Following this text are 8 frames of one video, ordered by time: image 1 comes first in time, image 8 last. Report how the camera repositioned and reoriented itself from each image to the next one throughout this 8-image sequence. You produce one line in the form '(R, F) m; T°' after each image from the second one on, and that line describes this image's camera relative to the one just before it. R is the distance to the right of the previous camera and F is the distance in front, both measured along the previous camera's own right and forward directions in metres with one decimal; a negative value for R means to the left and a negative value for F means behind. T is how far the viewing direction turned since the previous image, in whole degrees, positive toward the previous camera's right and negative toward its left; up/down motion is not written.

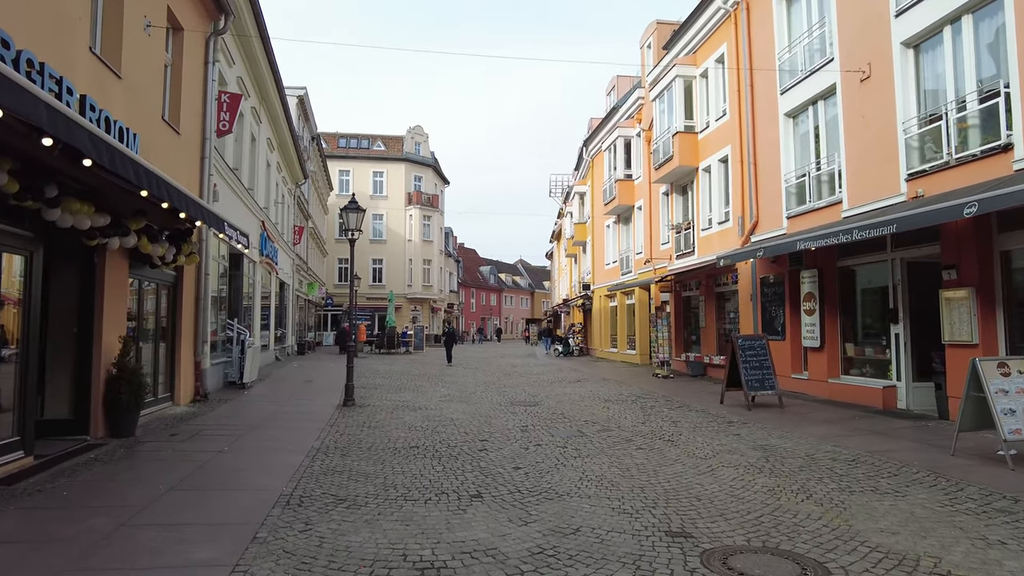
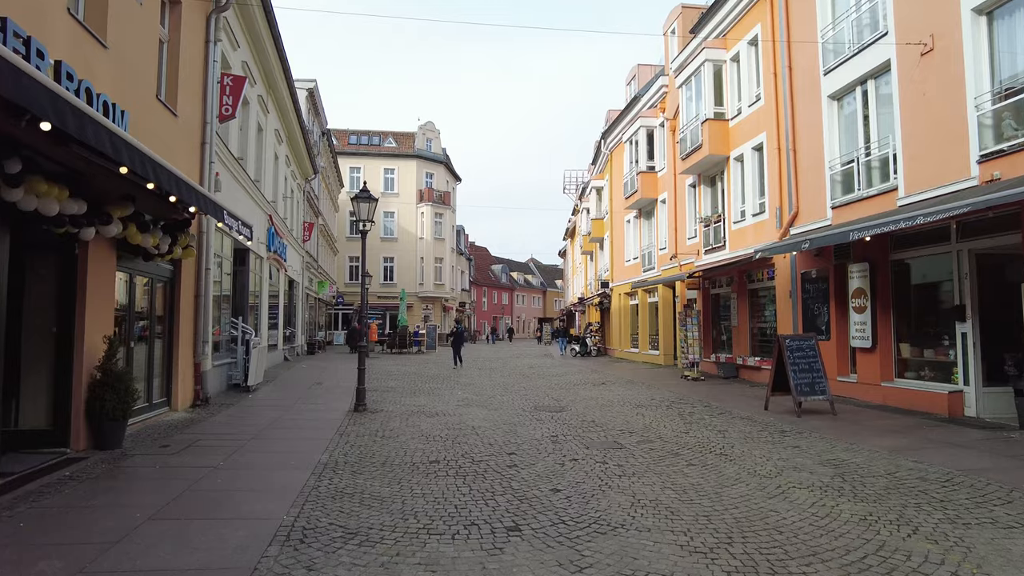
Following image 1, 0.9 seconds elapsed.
(-0.2, +0.9) m; -1°
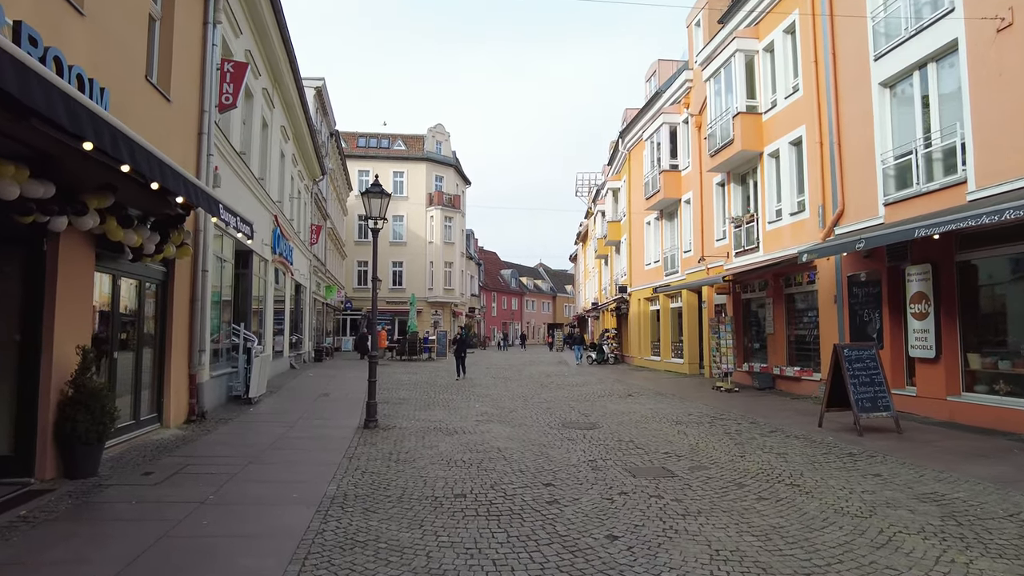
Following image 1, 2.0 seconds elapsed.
(-0.3, +1.0) m; -1°
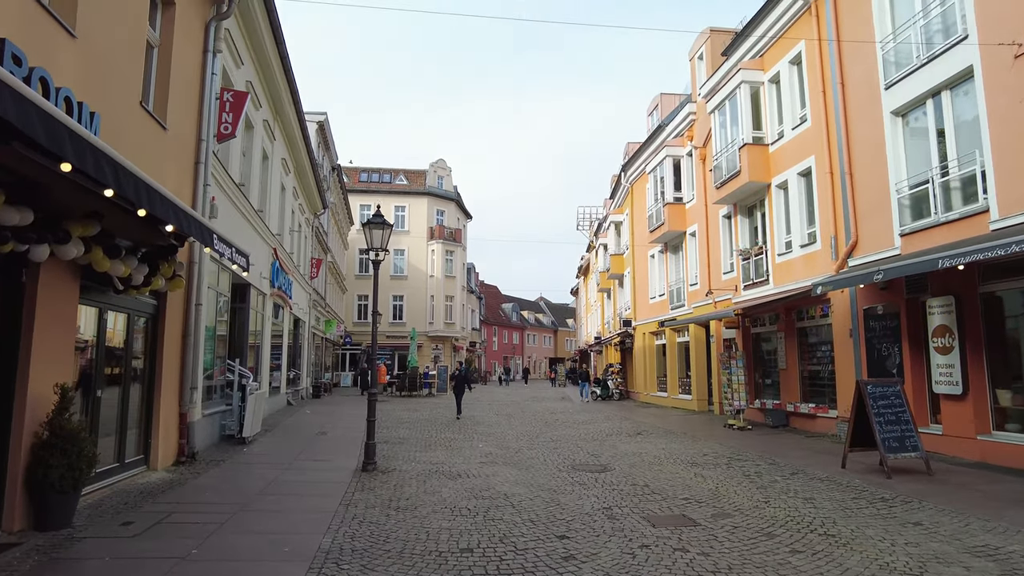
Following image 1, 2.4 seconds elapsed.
(-0.1, +0.4) m; 0°
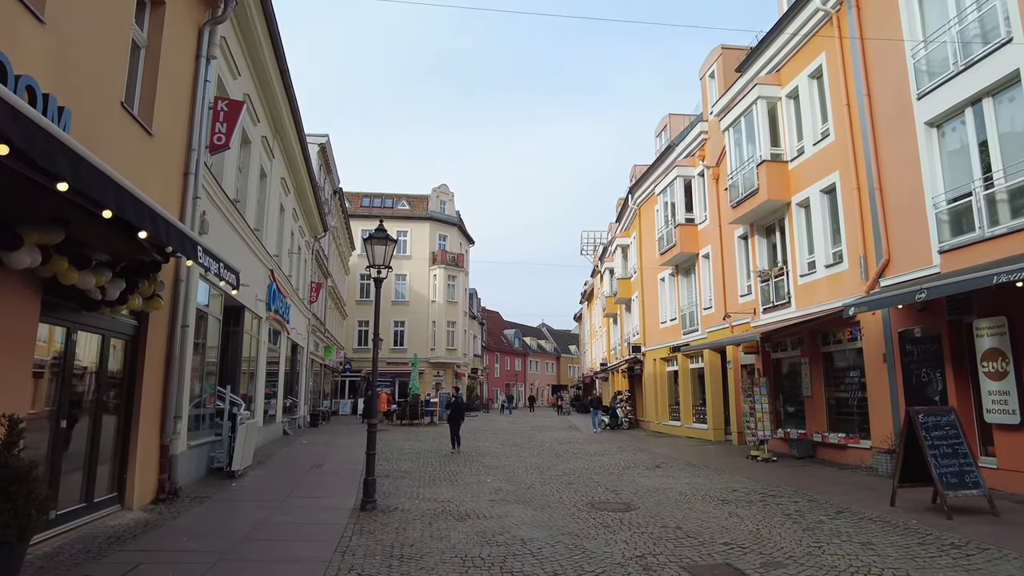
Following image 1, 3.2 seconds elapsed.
(-0.2, +0.8) m; 0°
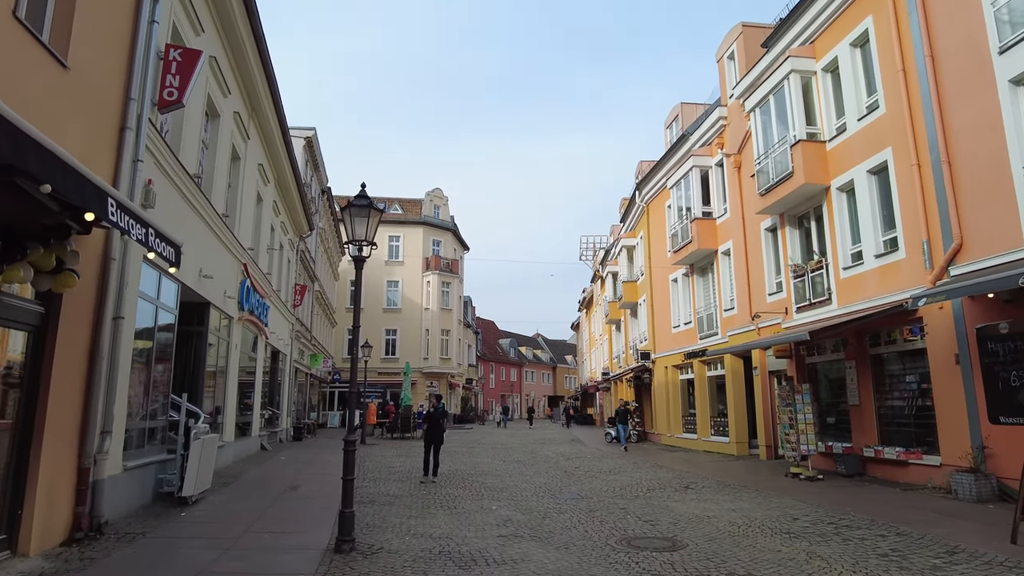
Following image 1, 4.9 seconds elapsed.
(-0.3, +1.8) m; +1°
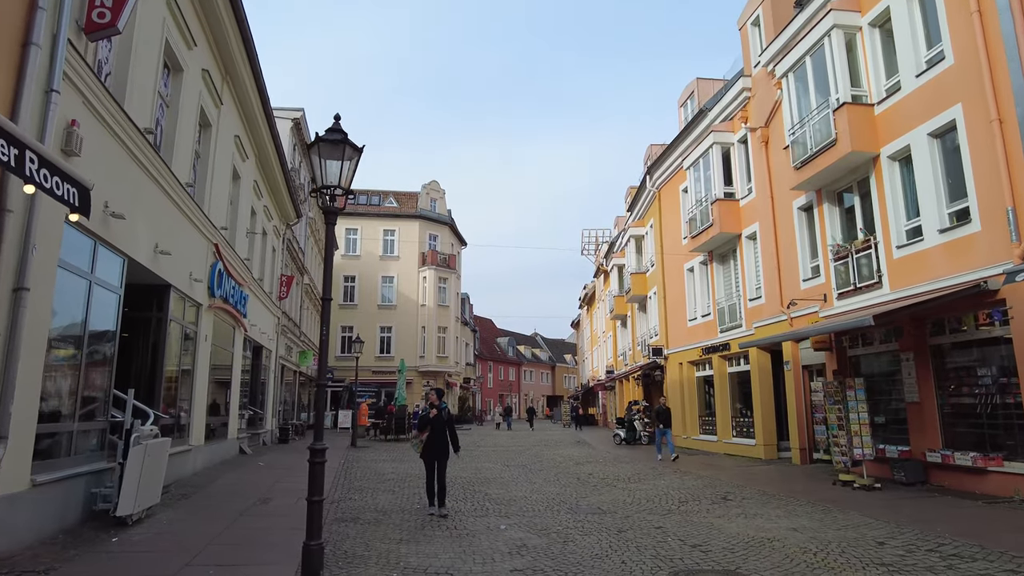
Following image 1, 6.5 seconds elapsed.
(-0.2, +1.7) m; 0°
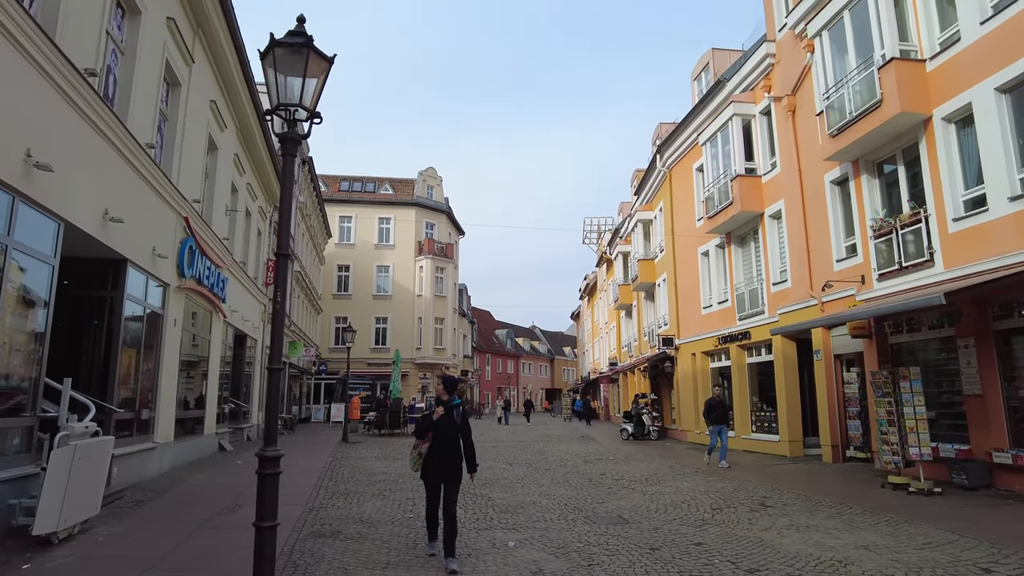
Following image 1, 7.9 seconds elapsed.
(-0.1, +1.4) m; 0°
